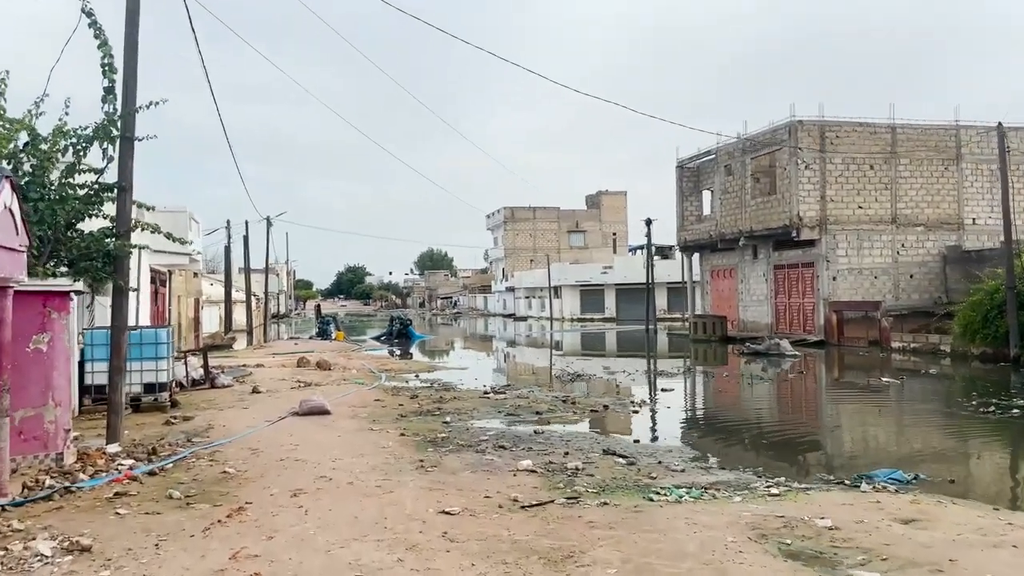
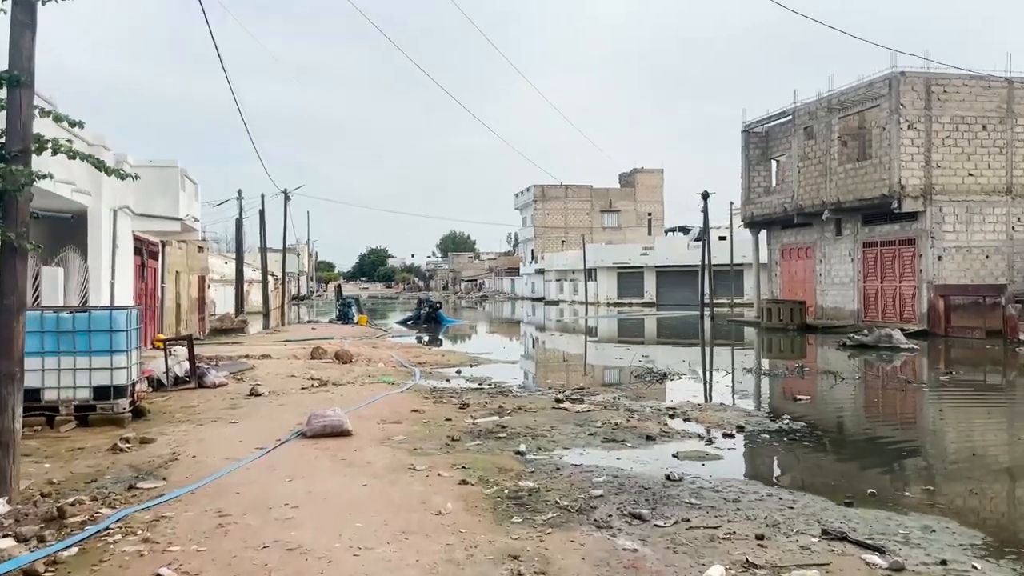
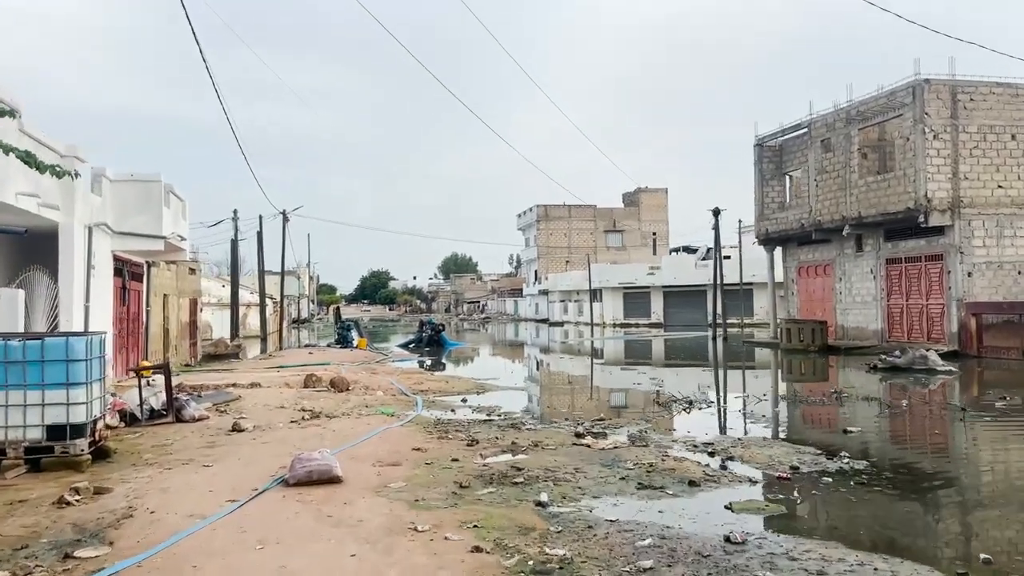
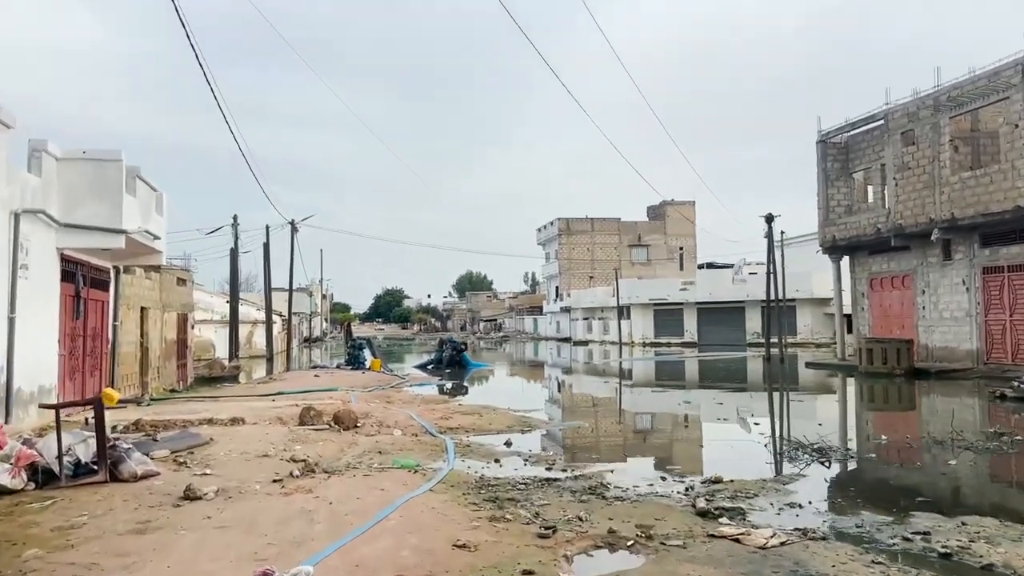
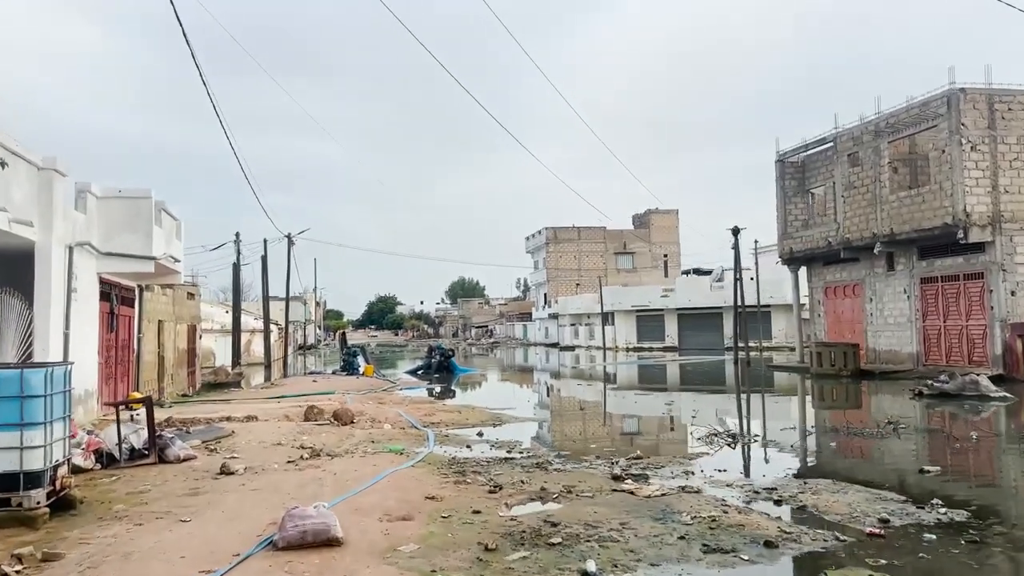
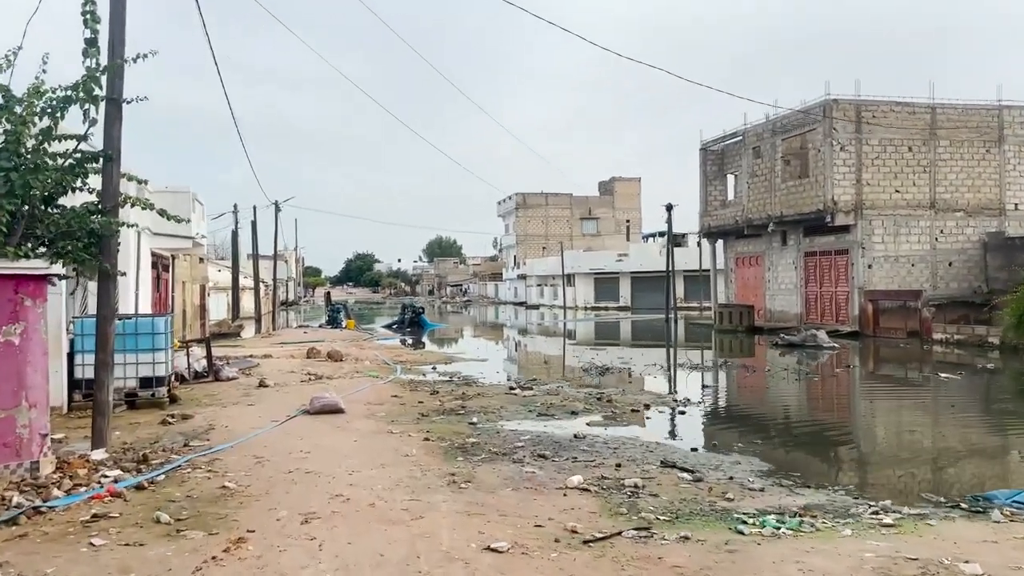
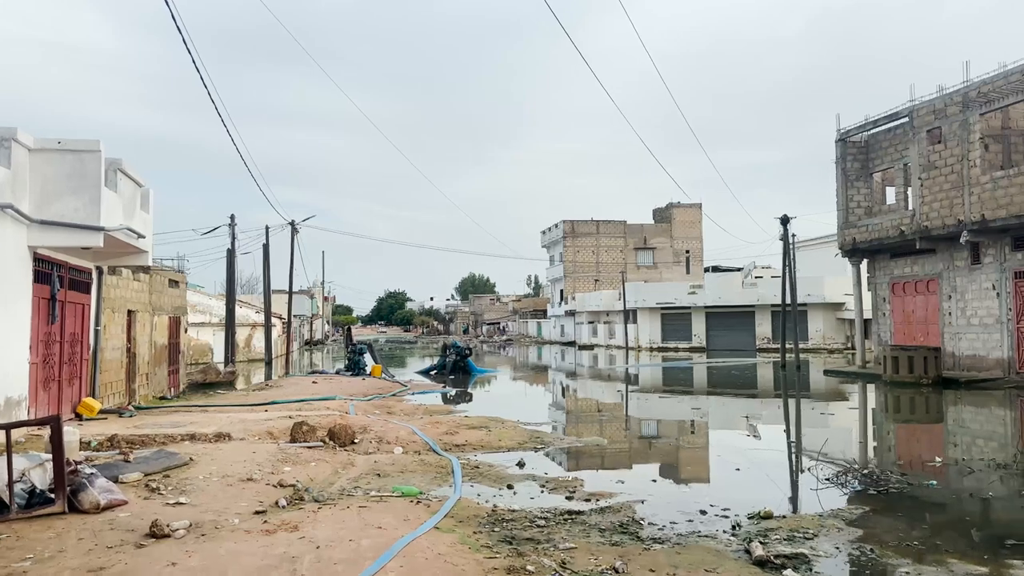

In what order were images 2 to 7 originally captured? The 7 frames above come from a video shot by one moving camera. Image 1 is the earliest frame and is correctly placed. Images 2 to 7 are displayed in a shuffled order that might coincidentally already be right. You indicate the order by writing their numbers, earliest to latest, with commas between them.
6, 2, 3, 5, 4, 7
